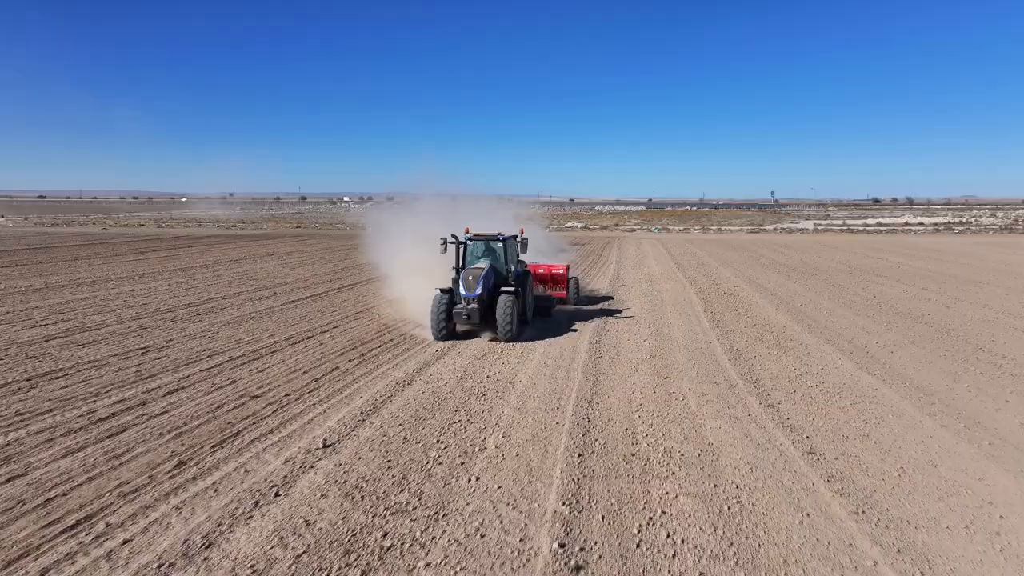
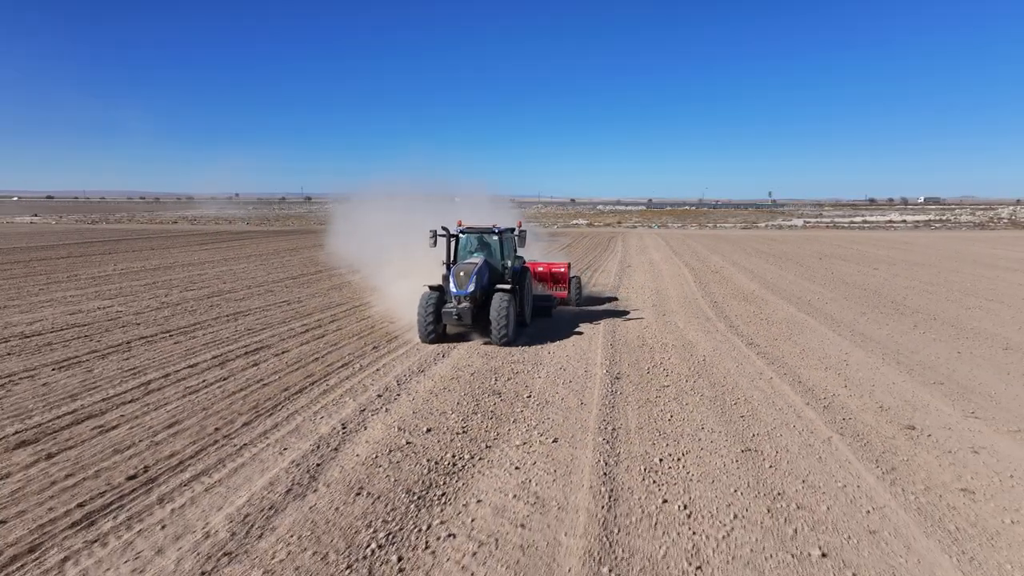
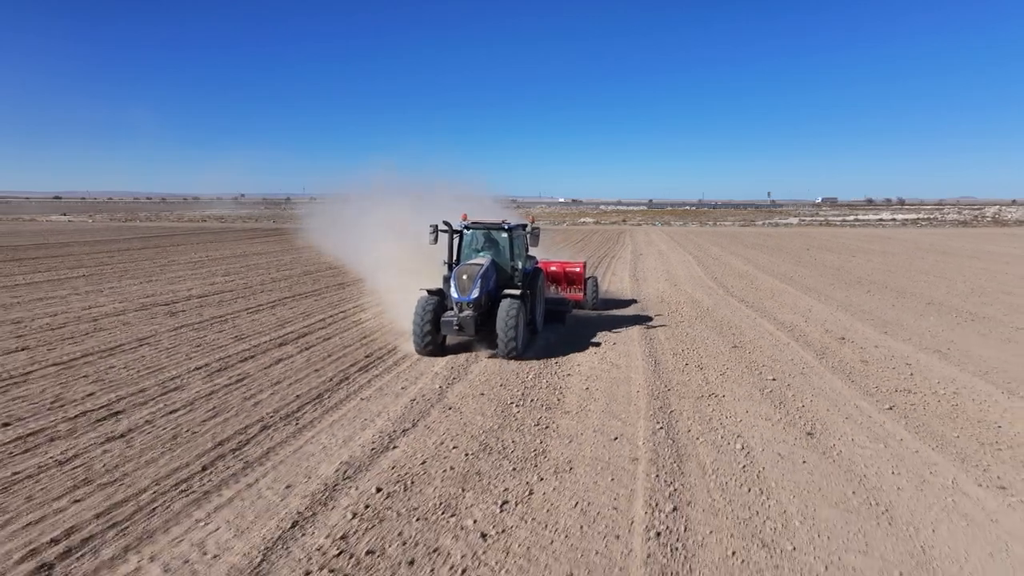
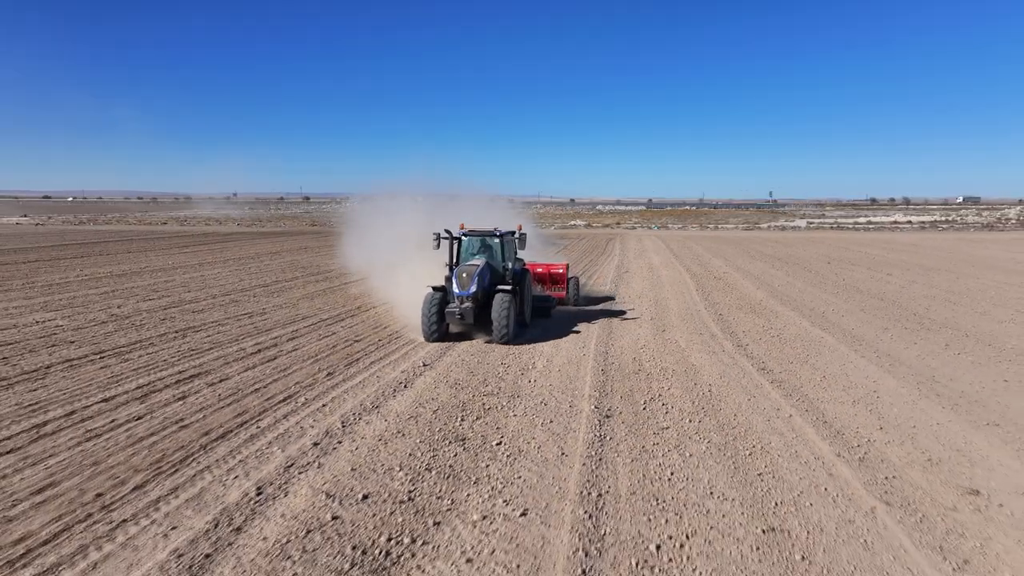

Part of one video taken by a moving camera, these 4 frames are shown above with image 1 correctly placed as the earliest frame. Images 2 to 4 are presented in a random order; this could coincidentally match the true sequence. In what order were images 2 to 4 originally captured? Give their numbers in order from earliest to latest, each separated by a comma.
4, 2, 3
